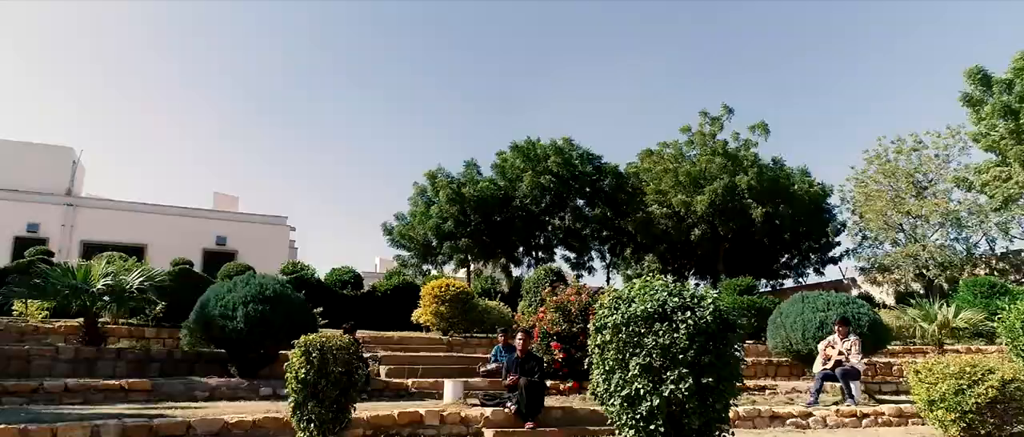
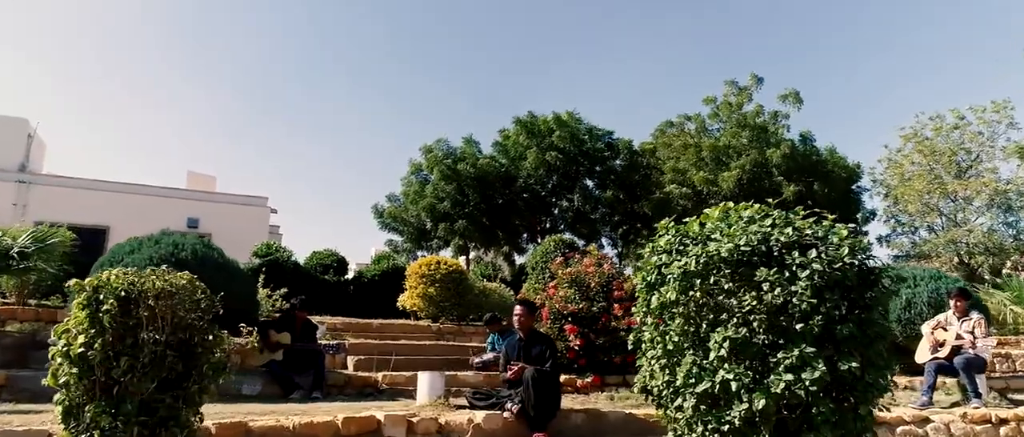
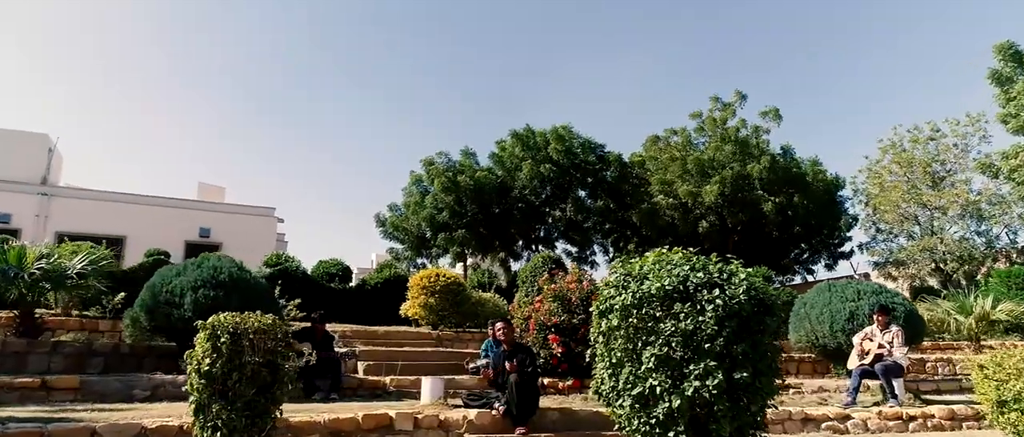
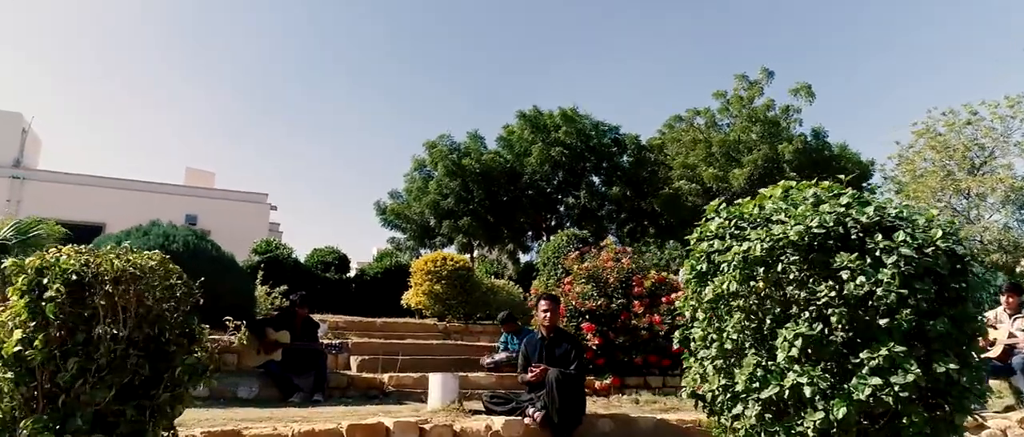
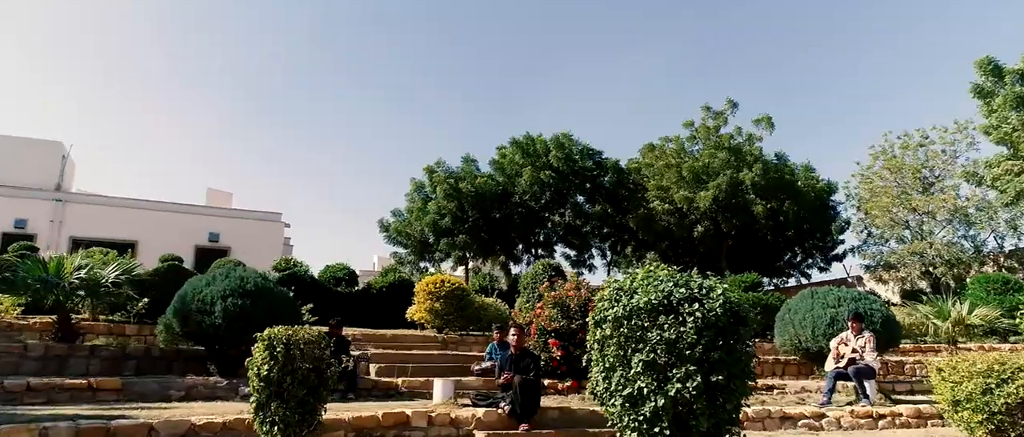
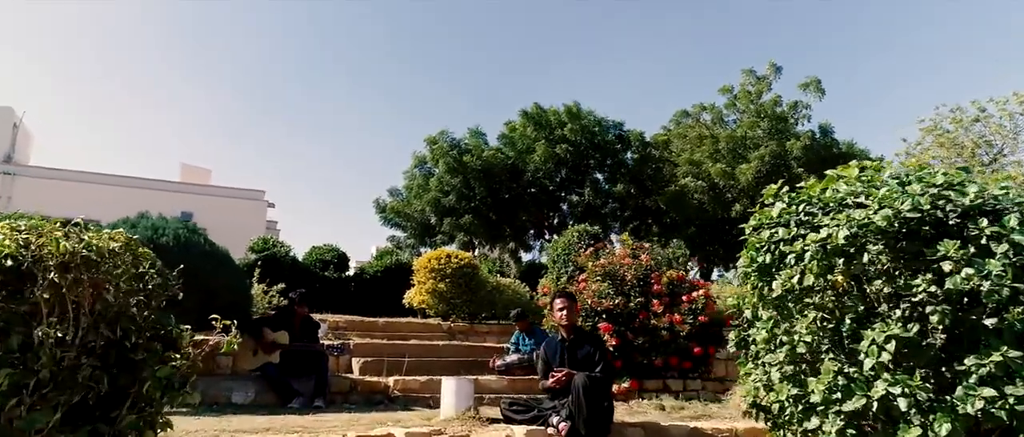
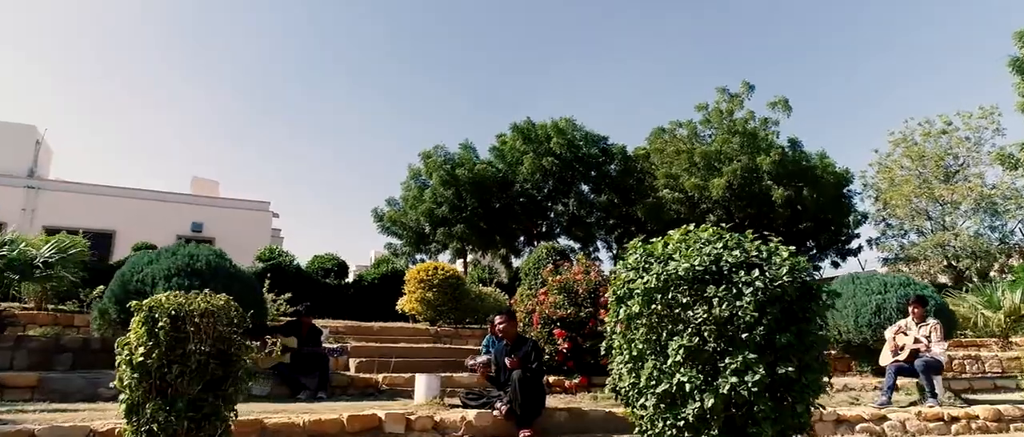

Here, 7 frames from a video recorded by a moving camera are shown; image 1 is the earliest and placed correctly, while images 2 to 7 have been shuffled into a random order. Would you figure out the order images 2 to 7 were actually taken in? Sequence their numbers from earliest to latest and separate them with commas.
5, 3, 7, 2, 4, 6
